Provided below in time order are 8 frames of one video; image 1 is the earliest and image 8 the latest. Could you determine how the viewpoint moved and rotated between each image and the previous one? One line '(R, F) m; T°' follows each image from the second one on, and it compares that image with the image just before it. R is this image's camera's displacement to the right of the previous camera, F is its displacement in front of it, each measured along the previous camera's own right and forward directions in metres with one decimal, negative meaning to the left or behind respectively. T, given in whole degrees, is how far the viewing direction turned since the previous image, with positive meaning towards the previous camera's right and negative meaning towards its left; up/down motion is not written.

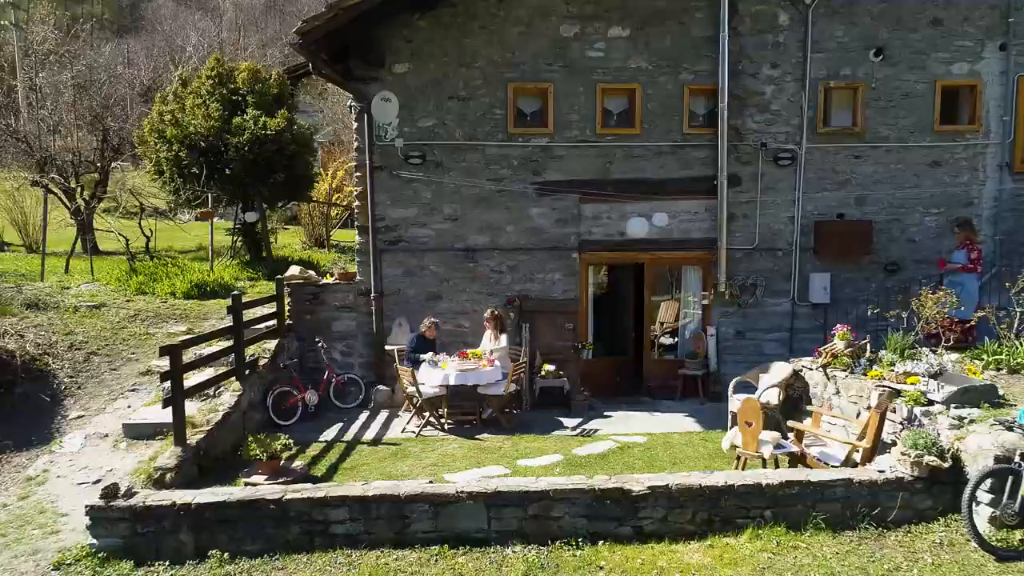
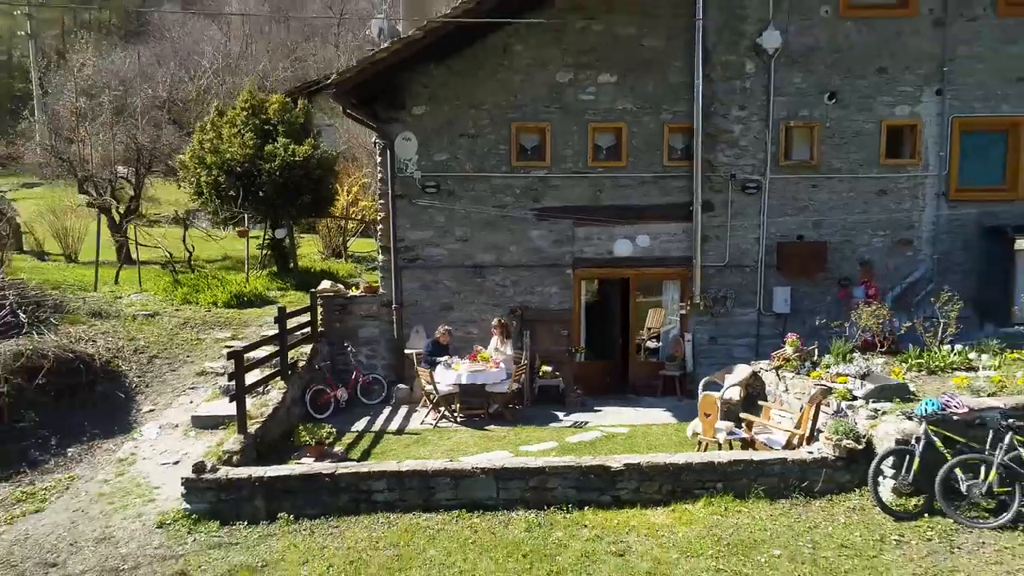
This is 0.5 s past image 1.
(0.0, -1.2) m; 0°
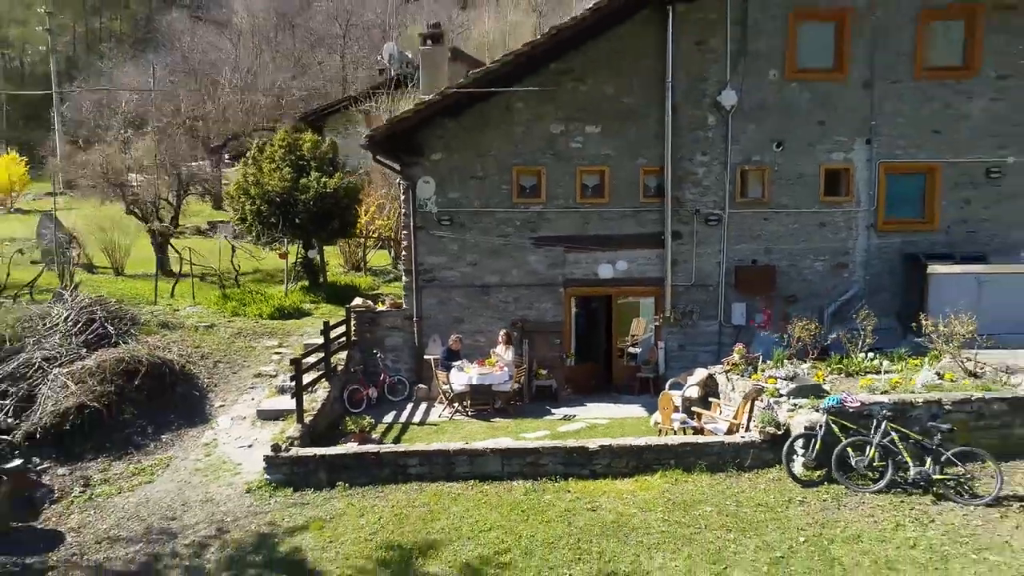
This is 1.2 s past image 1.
(0.0, -1.8) m; 0°
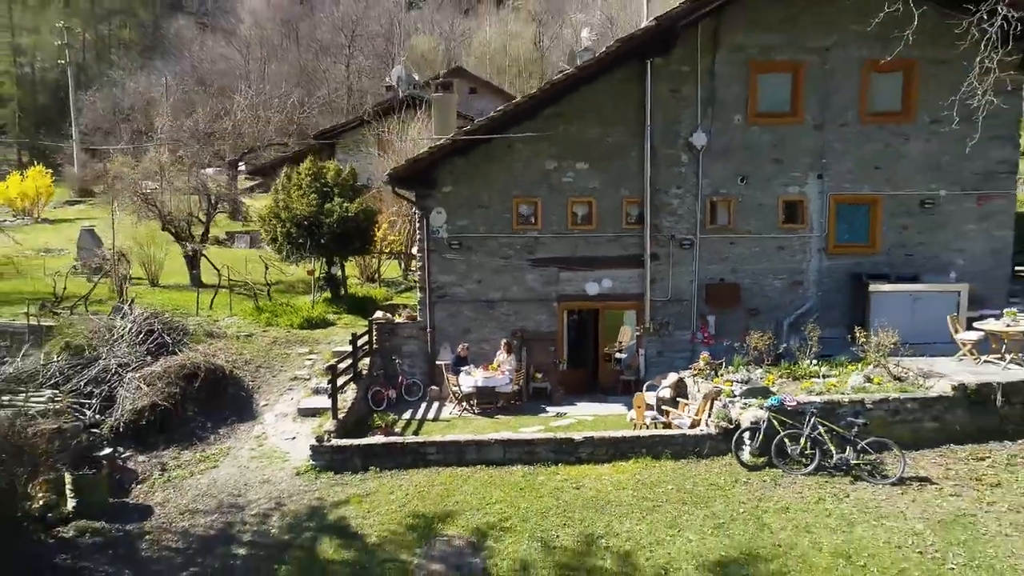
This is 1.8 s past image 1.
(0.0, -1.7) m; 0°
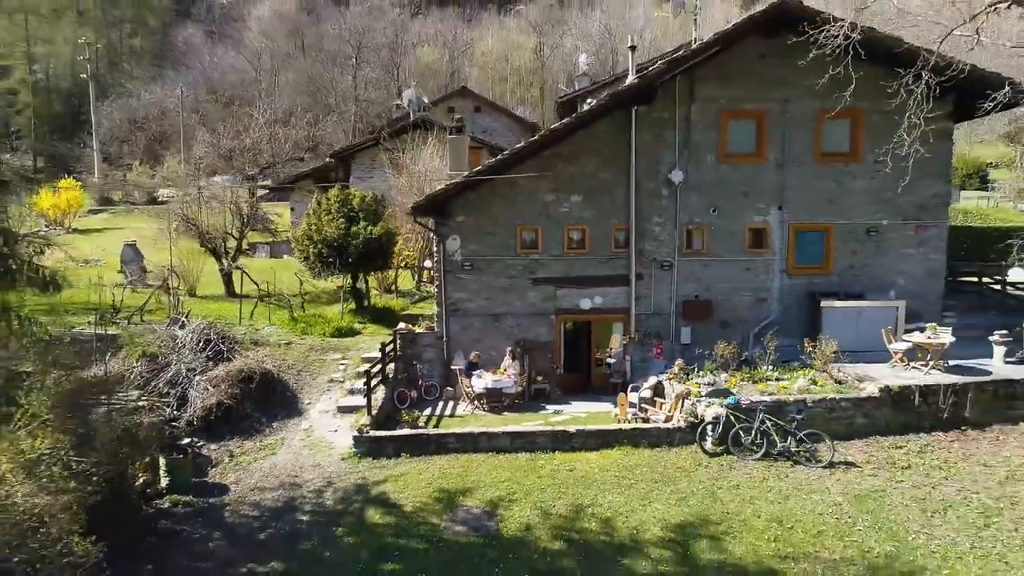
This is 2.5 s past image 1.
(-0.1, -2.1) m; 0°
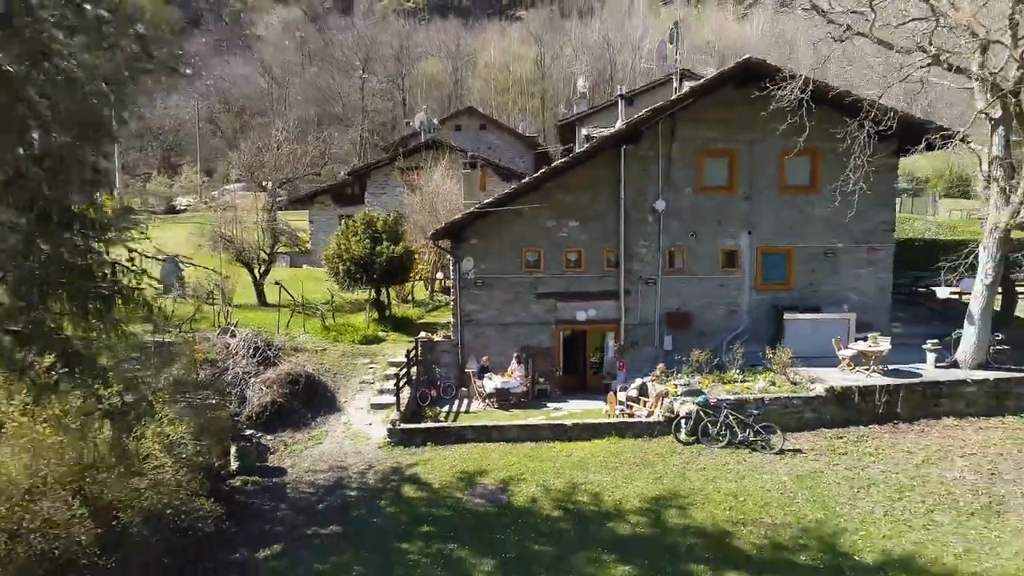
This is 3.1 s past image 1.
(-0.2, -2.3) m; 0°
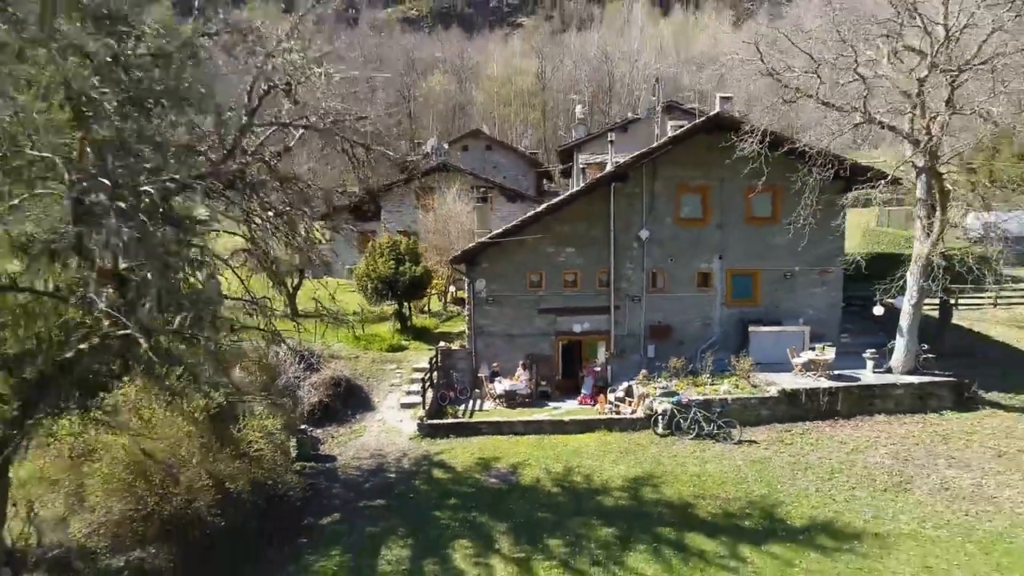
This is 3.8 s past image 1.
(-0.2, -2.9) m; 0°
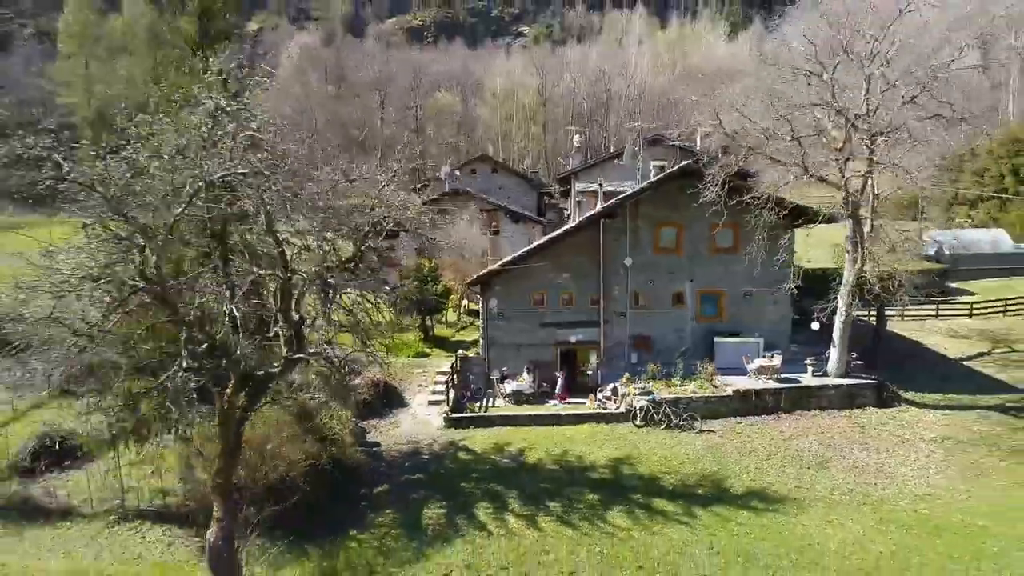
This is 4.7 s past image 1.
(-0.3, -4.1) m; 0°
